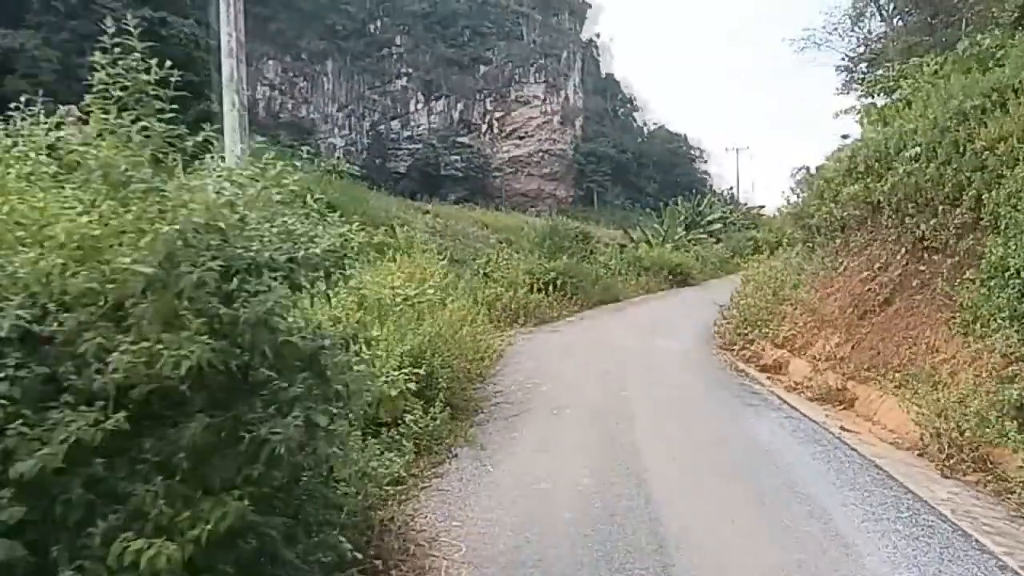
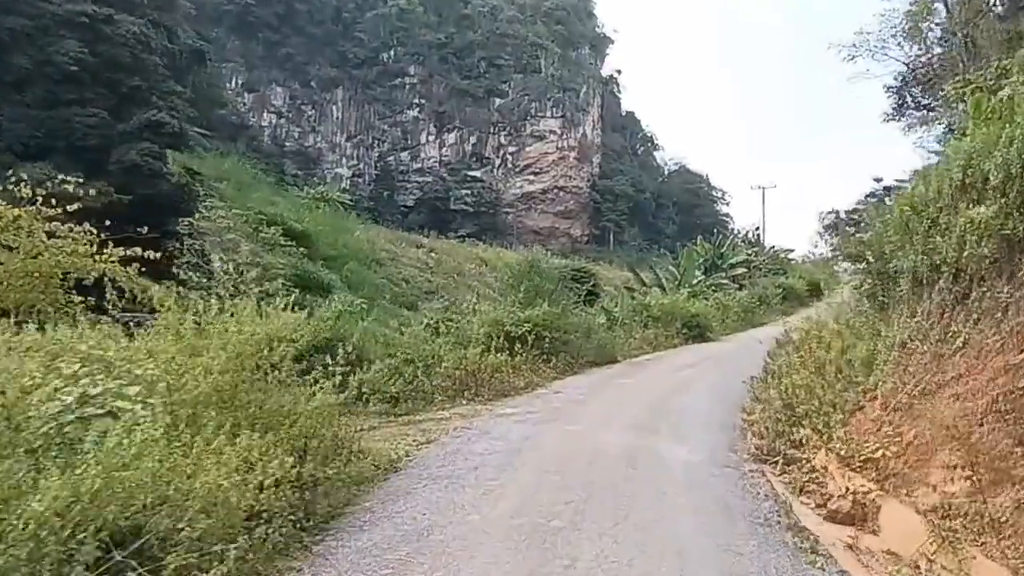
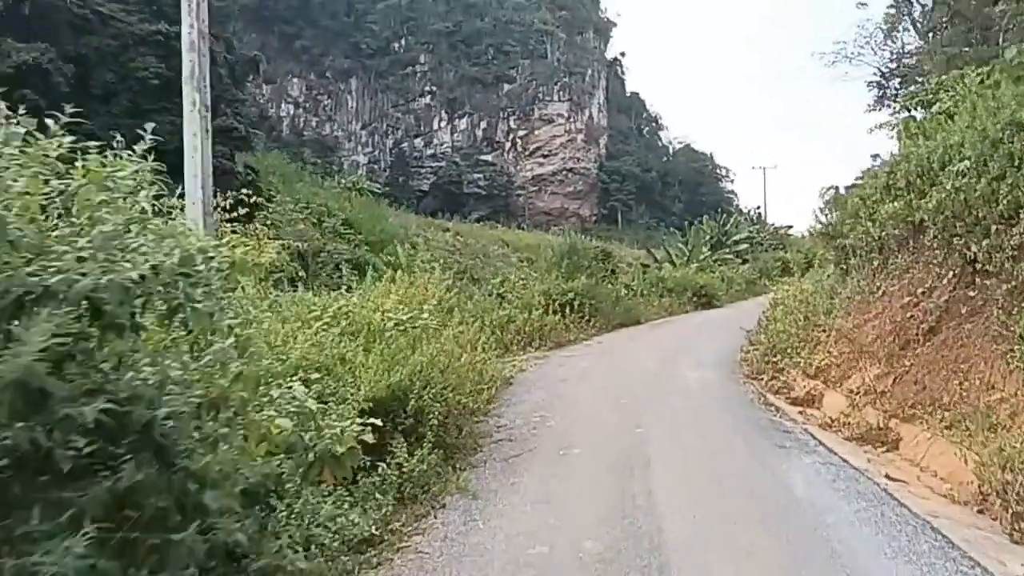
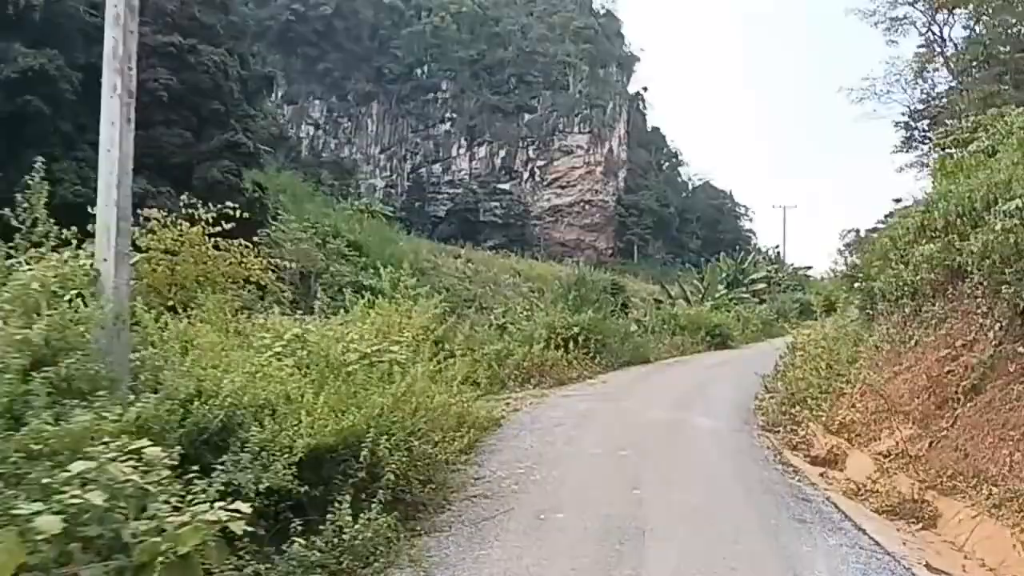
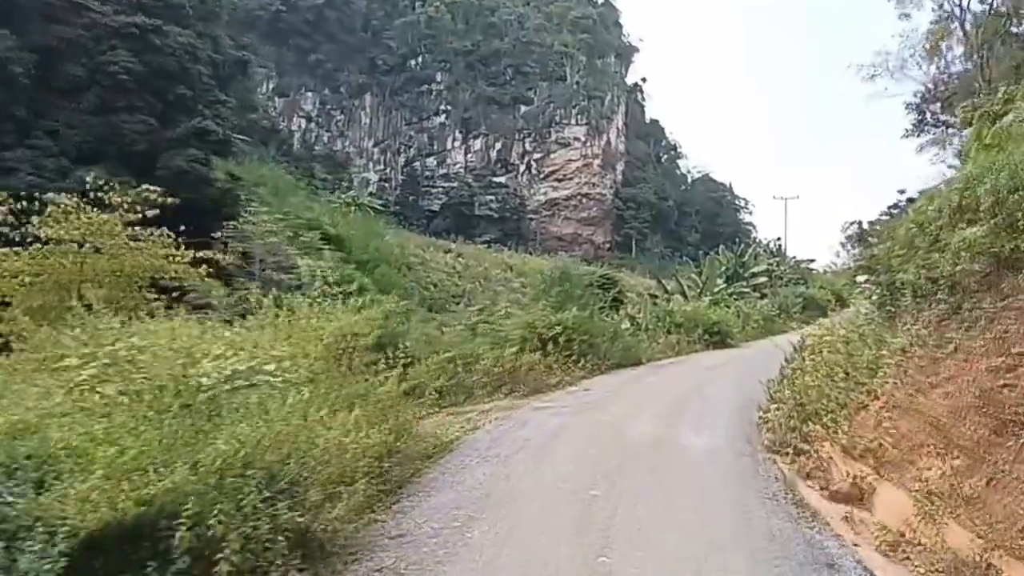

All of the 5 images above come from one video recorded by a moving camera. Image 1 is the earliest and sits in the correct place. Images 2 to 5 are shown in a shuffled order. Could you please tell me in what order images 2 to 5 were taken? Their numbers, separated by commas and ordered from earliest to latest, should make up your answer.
3, 4, 5, 2
